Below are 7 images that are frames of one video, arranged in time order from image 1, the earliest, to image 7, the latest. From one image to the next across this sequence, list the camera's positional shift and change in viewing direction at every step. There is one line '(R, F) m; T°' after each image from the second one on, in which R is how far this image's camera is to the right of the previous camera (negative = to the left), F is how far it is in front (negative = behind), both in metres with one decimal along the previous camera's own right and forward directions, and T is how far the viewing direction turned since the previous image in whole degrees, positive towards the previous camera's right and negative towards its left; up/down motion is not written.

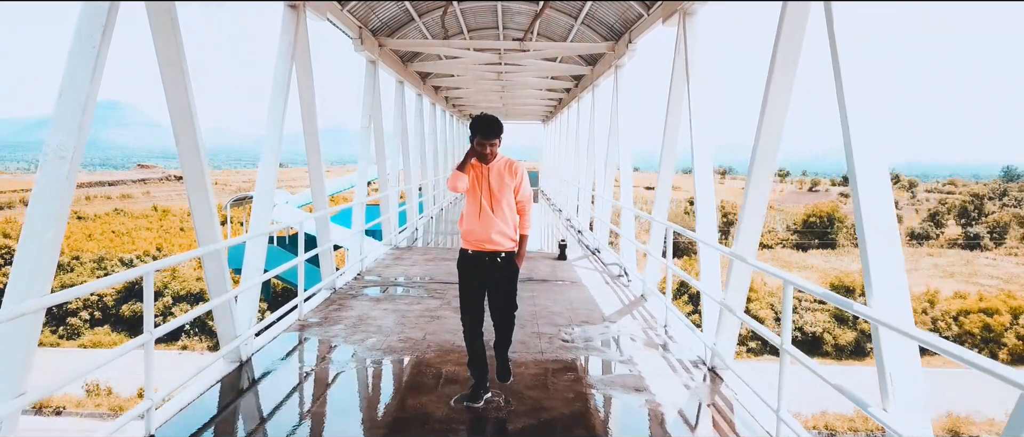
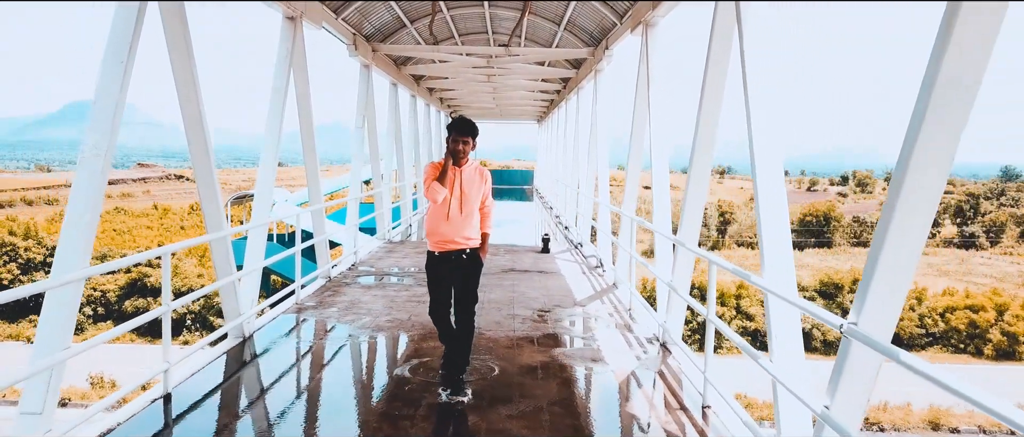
(+0.1, -0.3) m; 0°
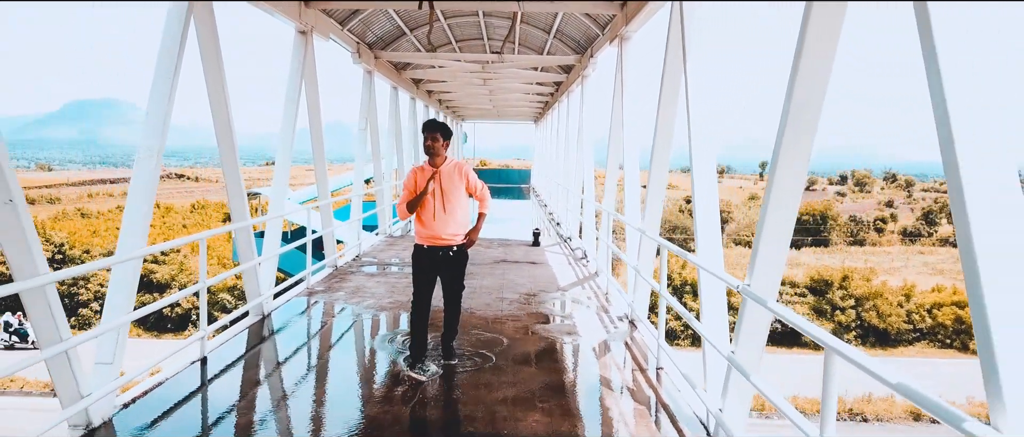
(+0.1, -0.4) m; 0°
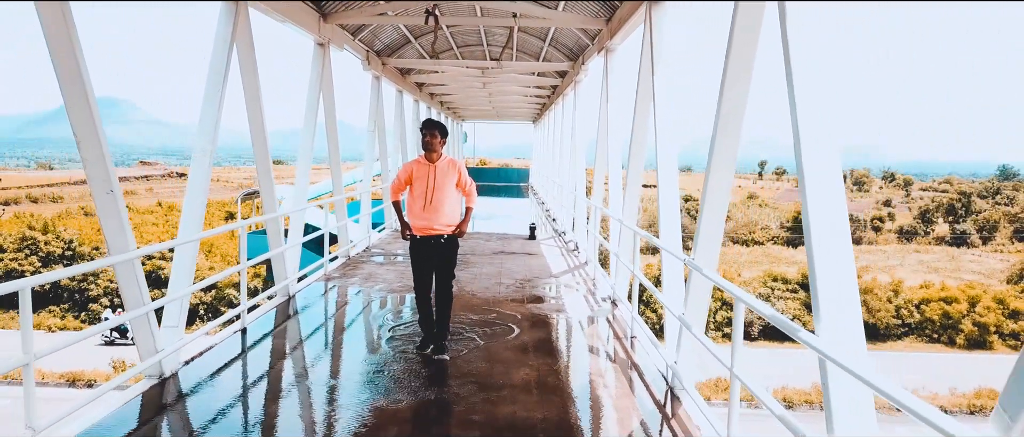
(0.0, -0.4) m; 0°
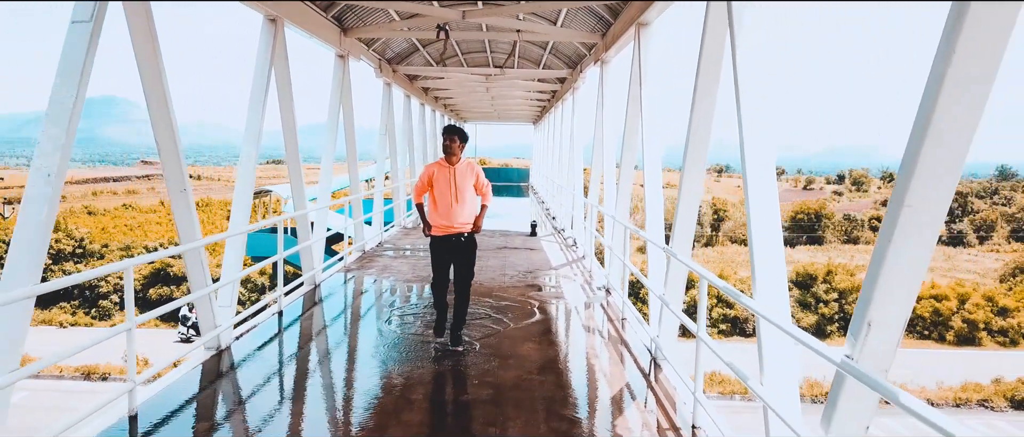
(0.0, -0.4) m; 0°
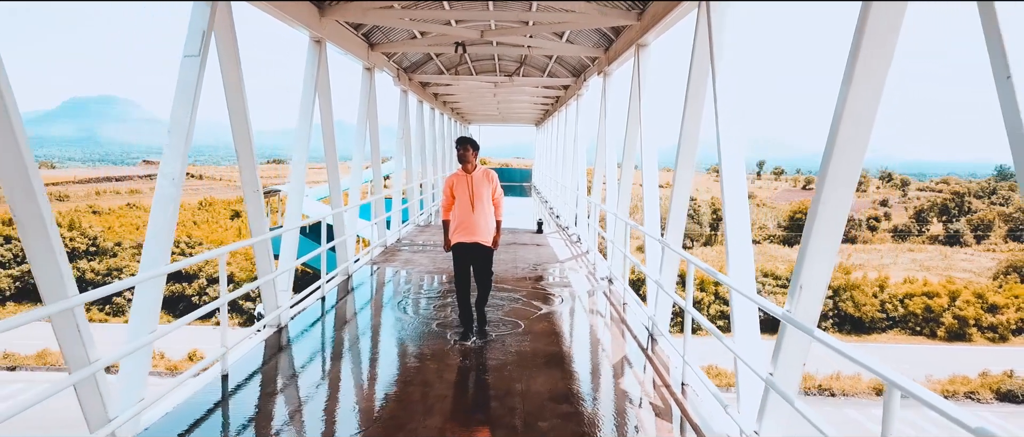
(-0.1, -0.5) m; 0°
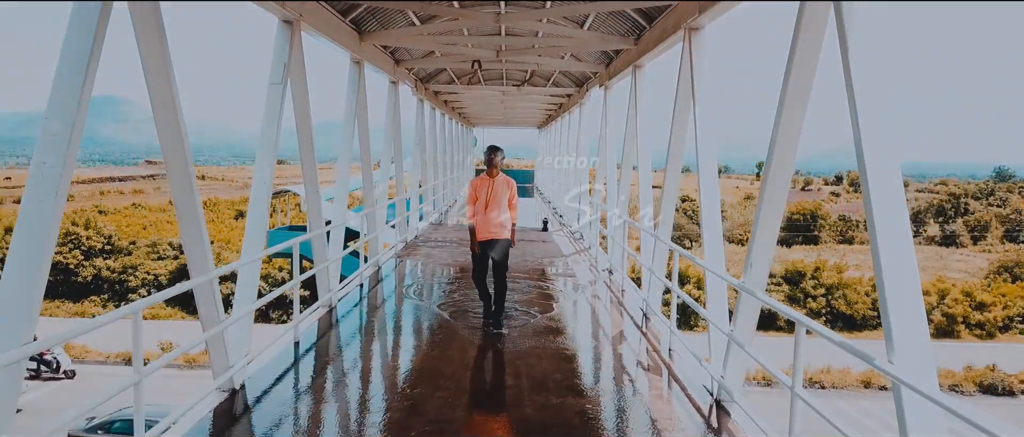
(-0.1, -0.6) m; 0°
